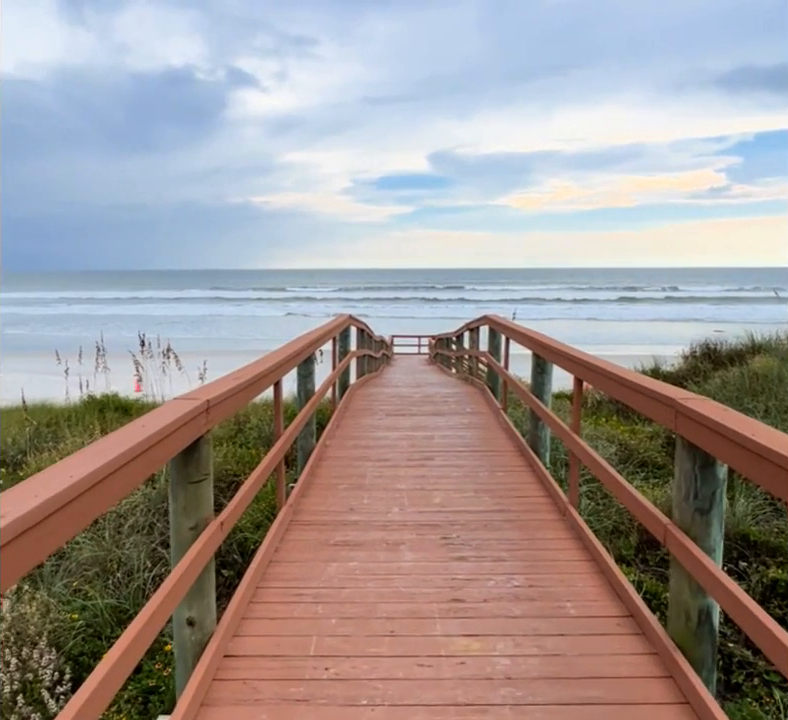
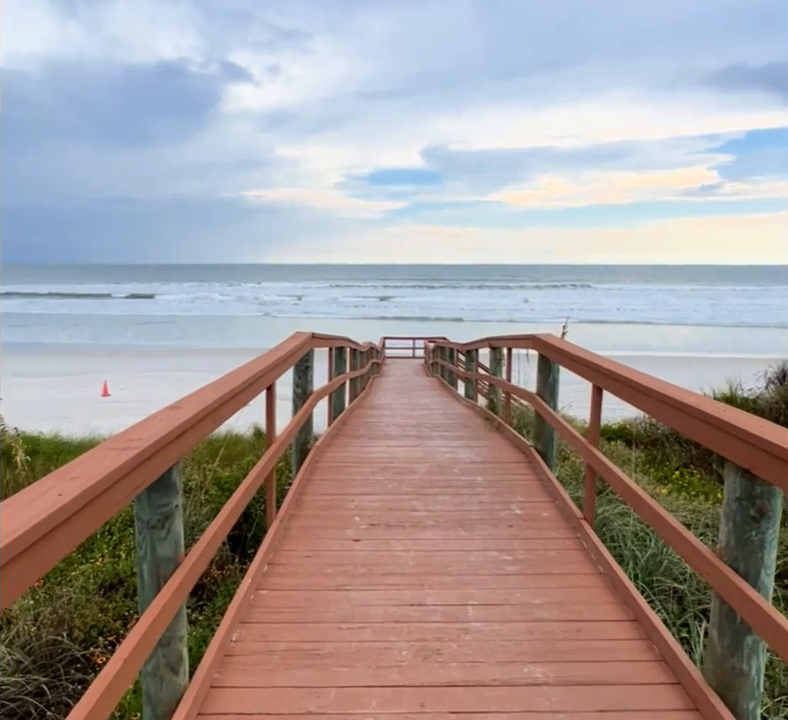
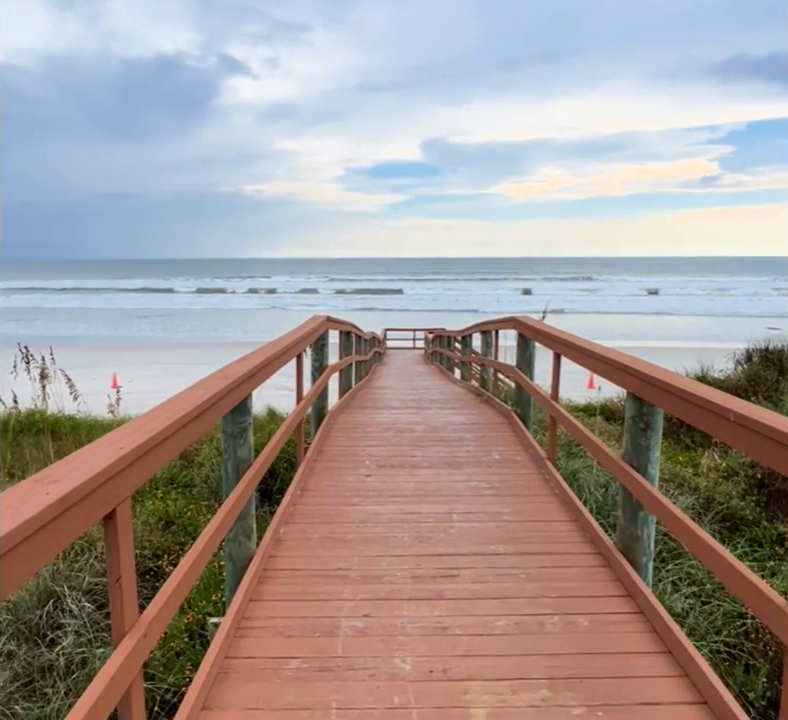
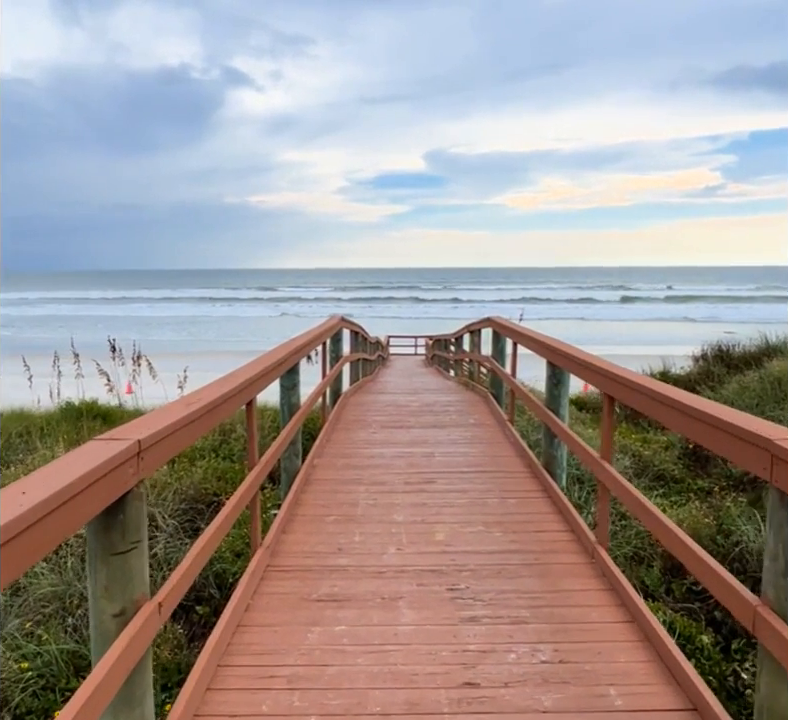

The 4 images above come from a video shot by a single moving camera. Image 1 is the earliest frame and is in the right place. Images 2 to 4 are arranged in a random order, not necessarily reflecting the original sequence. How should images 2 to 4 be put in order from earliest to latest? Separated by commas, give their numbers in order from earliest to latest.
4, 3, 2
